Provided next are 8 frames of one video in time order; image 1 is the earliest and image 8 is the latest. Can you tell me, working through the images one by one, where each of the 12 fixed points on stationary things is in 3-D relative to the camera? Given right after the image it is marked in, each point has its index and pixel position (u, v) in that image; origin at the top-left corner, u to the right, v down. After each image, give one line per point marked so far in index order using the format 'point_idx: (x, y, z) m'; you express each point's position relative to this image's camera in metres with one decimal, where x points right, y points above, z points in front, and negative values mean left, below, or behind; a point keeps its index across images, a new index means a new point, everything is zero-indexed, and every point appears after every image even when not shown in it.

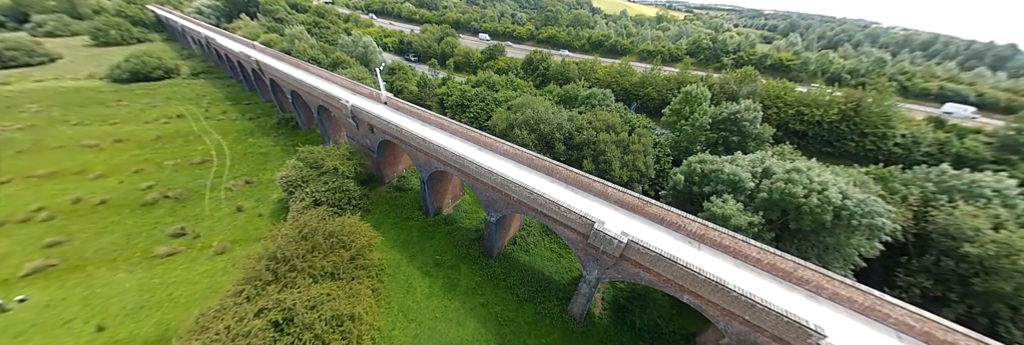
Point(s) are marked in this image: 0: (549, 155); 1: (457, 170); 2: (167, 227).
0: (+2.5, +1.3, +17.8) m
1: (-3.0, +0.2, +14.1) m
2: (-21.9, -3.5, +17.0) m
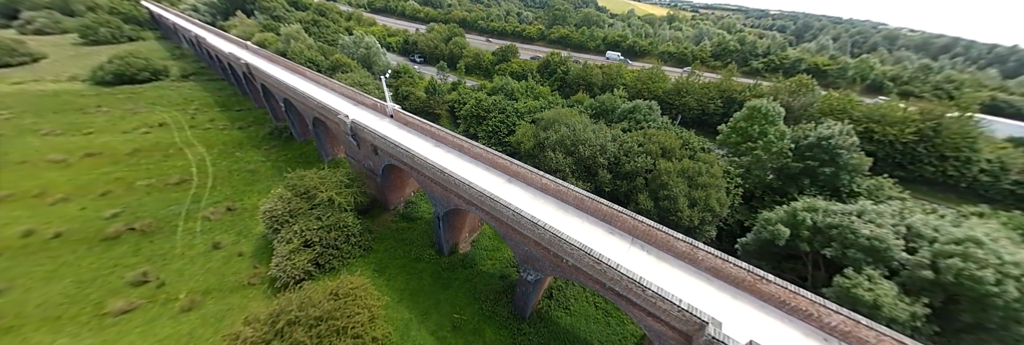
0: (+4.3, -0.6, +14.6) m
1: (-1.2, -1.6, +11.0) m
2: (-20.1, -5.1, +14.0) m
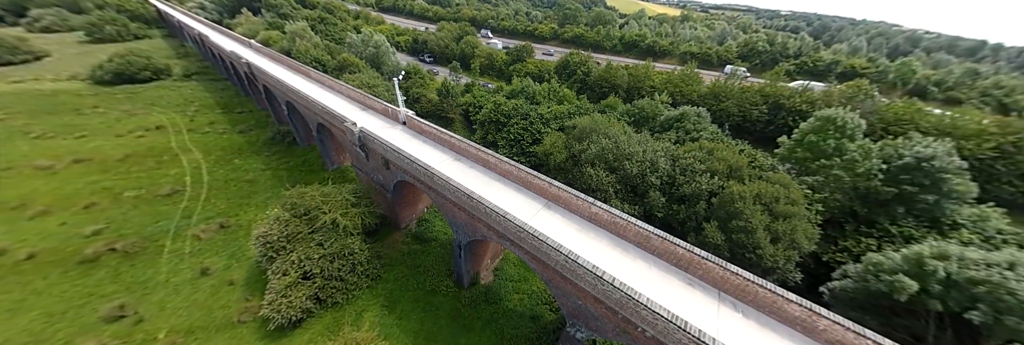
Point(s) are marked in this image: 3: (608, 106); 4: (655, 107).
0: (+5.9, -1.6, +12.4) m
1: (+0.3, -2.6, +8.8) m
2: (-18.6, -5.8, +12.1) m
3: (+7.2, +5.0, +19.9) m
4: (+9.3, +4.2, +17.3) m
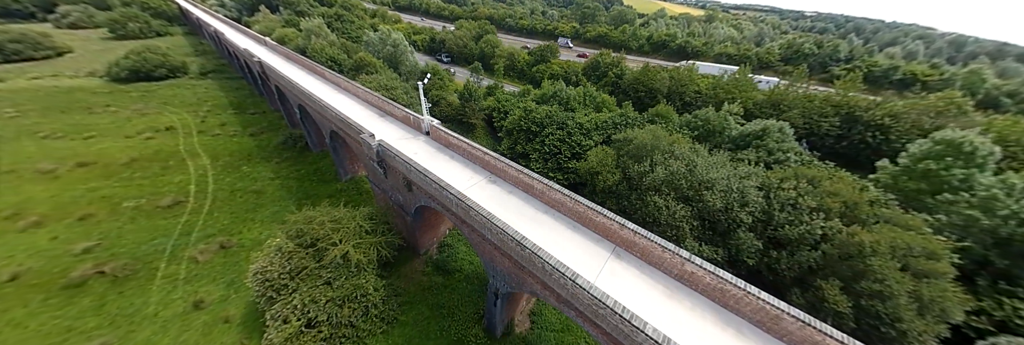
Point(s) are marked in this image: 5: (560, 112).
0: (+7.7, -2.9, +9.8) m
1: (+2.0, -3.7, +6.4) m
2: (-16.9, -6.5, +10.5) m
3: (+9.4, +3.7, +17.3) m
4: (+11.5, +2.9, +14.6) m
5: (+3.4, +4.2, +18.7) m
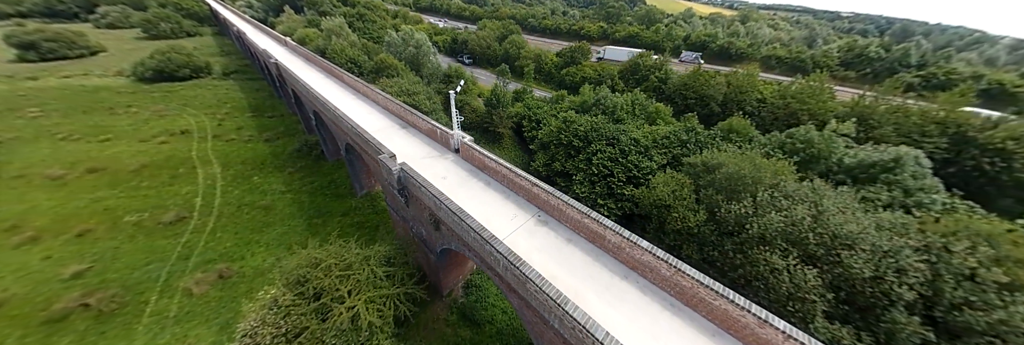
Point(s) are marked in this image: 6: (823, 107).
0: (+9.3, -4.3, +6.9) m
1: (+3.5, -4.9, +3.8) m
2: (-15.2, -7.3, +8.8) m
3: (+11.7, +2.2, +14.3) m
4: (+13.5, +1.3, +11.5) m
5: (+5.7, +2.8, +16.0) m
6: (+21.6, +4.4, +18.7) m
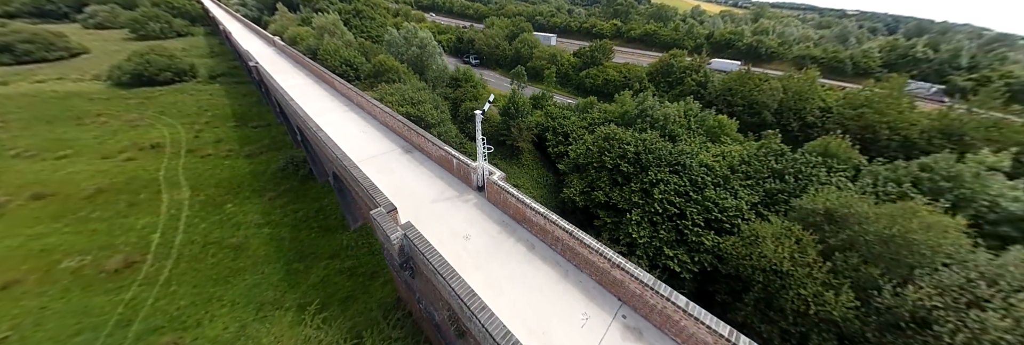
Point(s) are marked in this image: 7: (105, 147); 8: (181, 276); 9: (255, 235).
0: (+10.7, -5.8, +3.7) m
1: (+4.8, -6.4, +0.6) m
2: (-13.8, -8.8, +5.7) m
3: (+13.1, +0.7, +11.0) m
4: (+14.9, -0.1, +8.3) m
5: (+7.1, +1.4, +12.8) m
6: (+23.0, +3.0, +15.4) m
7: (-29.8, +1.8, +19.5) m
8: (-14.5, -4.4, +11.7) m
9: (-13.1, -3.1, +13.7) m
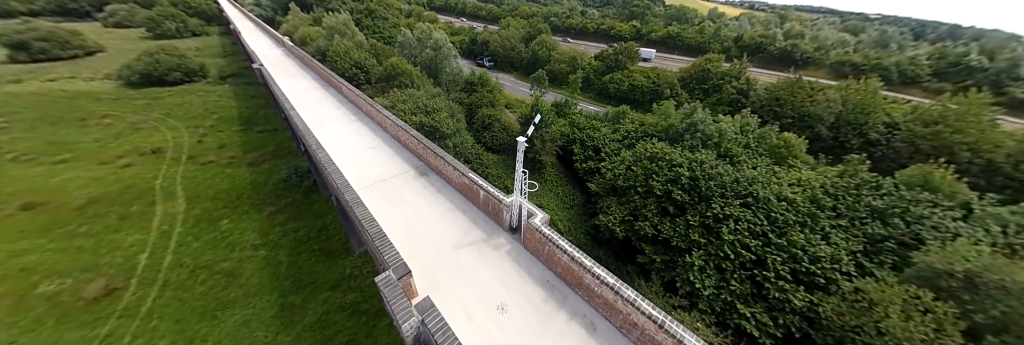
0: (+11.5, -6.9, +1.6) m
1: (+5.5, -7.5, -1.3) m
2: (-13.0, -9.4, +4.3) m
3: (+14.2, -0.5, +8.9) m
4: (+16.0, -1.4, +6.1) m
5: (+8.3, +0.2, +10.8) m
6: (+24.4, +1.5, +13.0) m
7: (-28.4, +1.5, +18.6) m
8: (-13.4, -5.1, +10.3) m
9: (-12.0, -3.8, +12.3) m
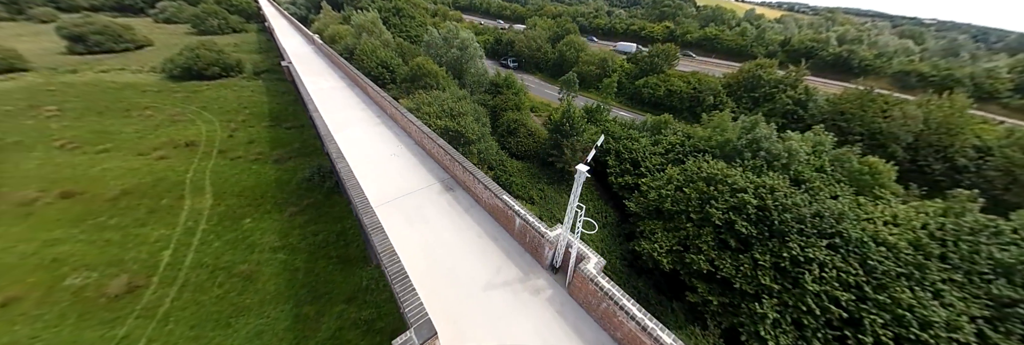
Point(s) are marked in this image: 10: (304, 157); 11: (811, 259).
0: (+11.8, -8.0, -0.2) m
1: (+5.6, -8.3, -2.7) m
2: (-12.6, -9.4, +4.0) m
3: (+15.2, -1.7, +6.9) m
4: (+16.7, -2.7, +4.0) m
5: (+9.5, -0.7, +9.2) m
6: (+25.7, -0.1, +10.4) m
7: (-26.5, +2.1, +19.2) m
8: (-12.4, -5.1, +10.1) m
9: (-10.8, -3.8, +11.9) m
10: (-14.6, +1.1, +18.8) m
11: (+8.2, -2.2, +7.9) m
